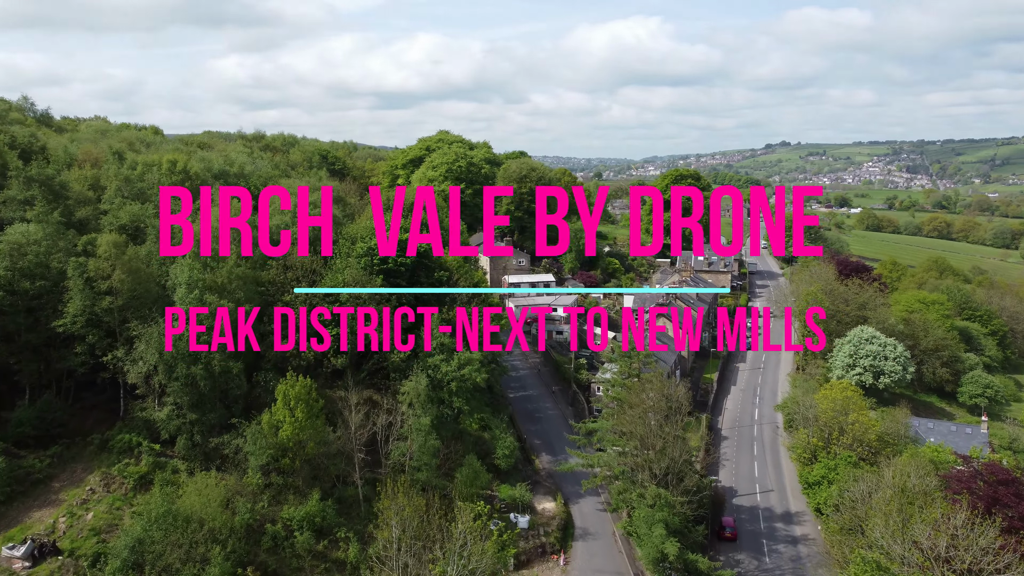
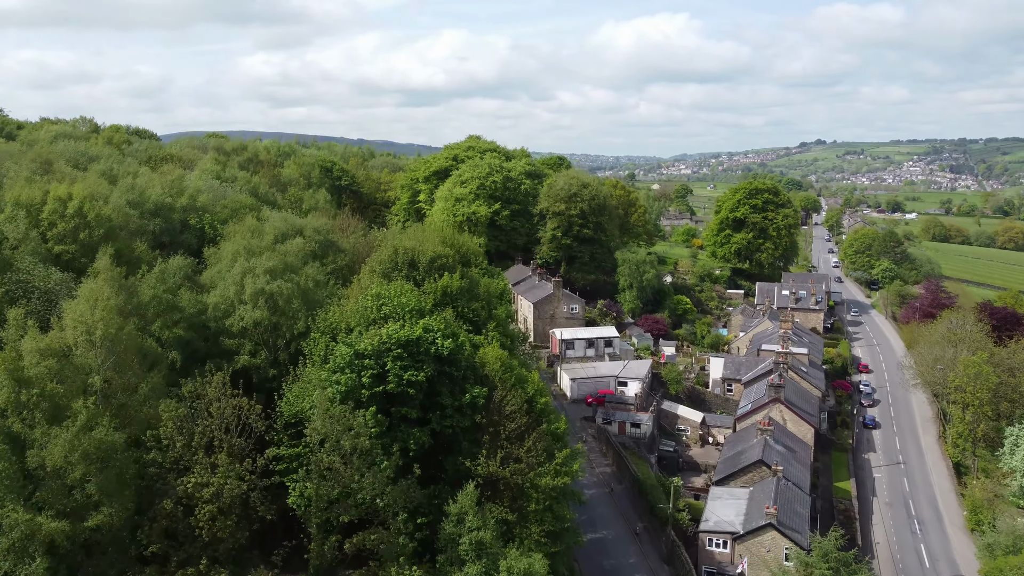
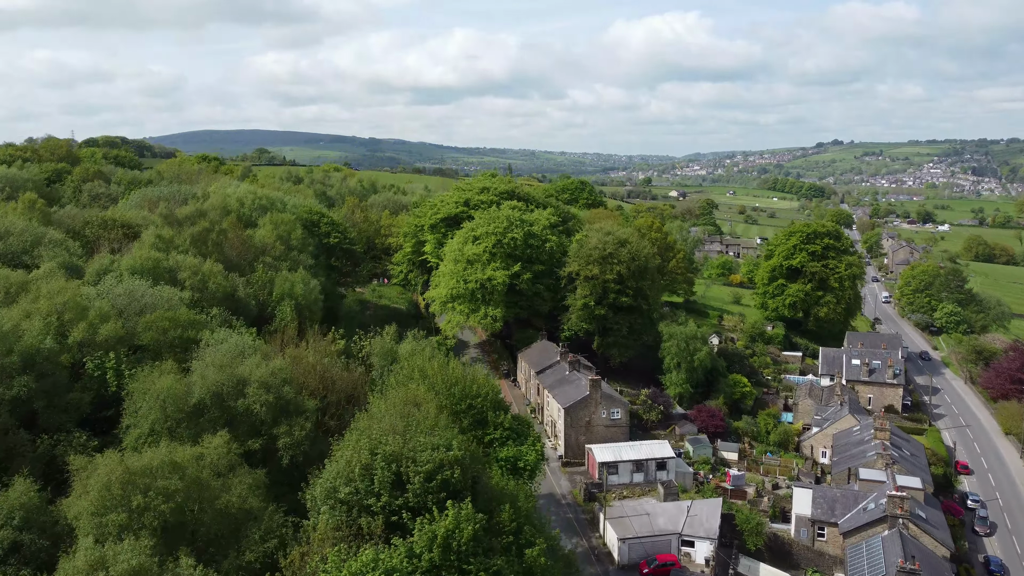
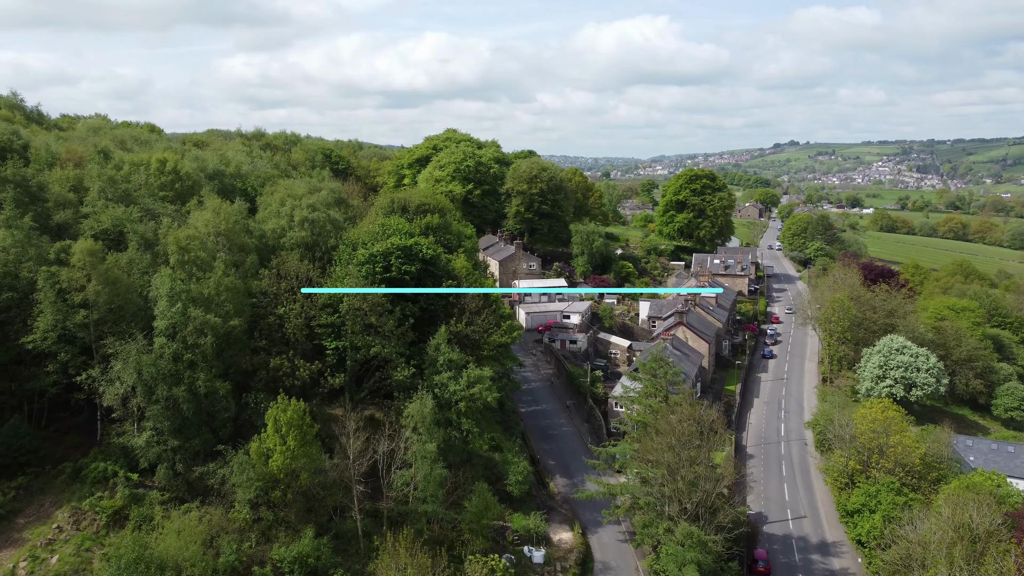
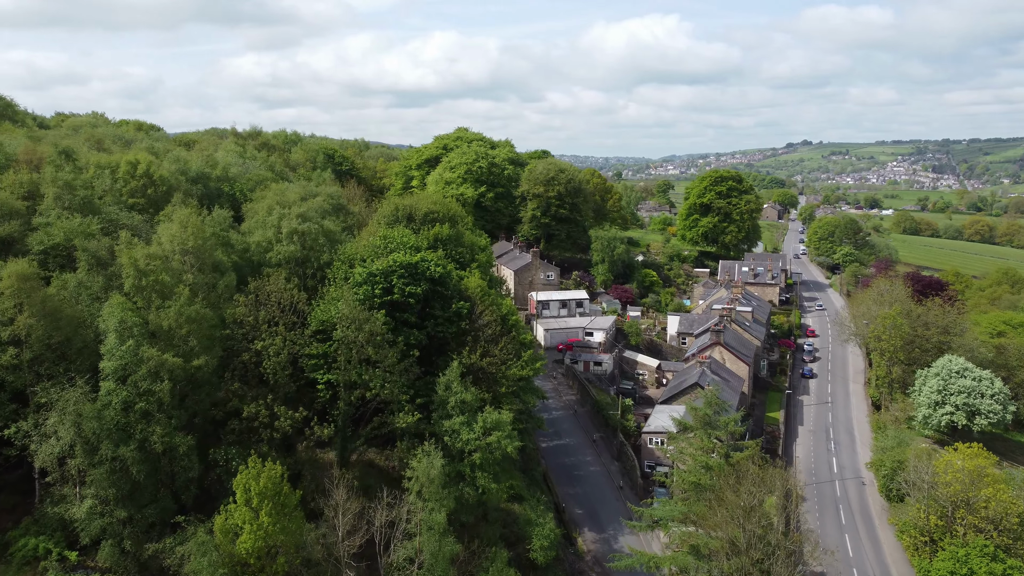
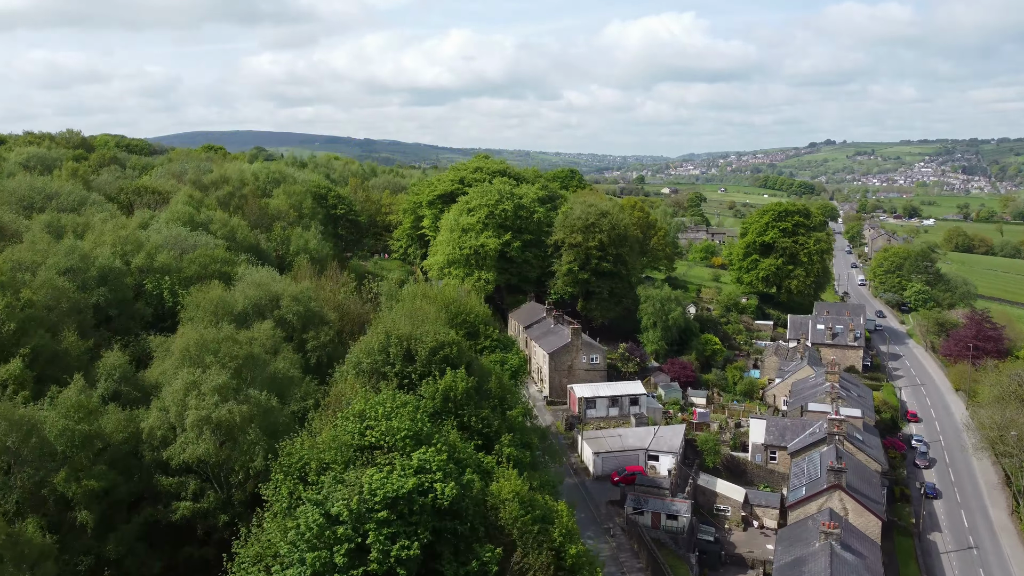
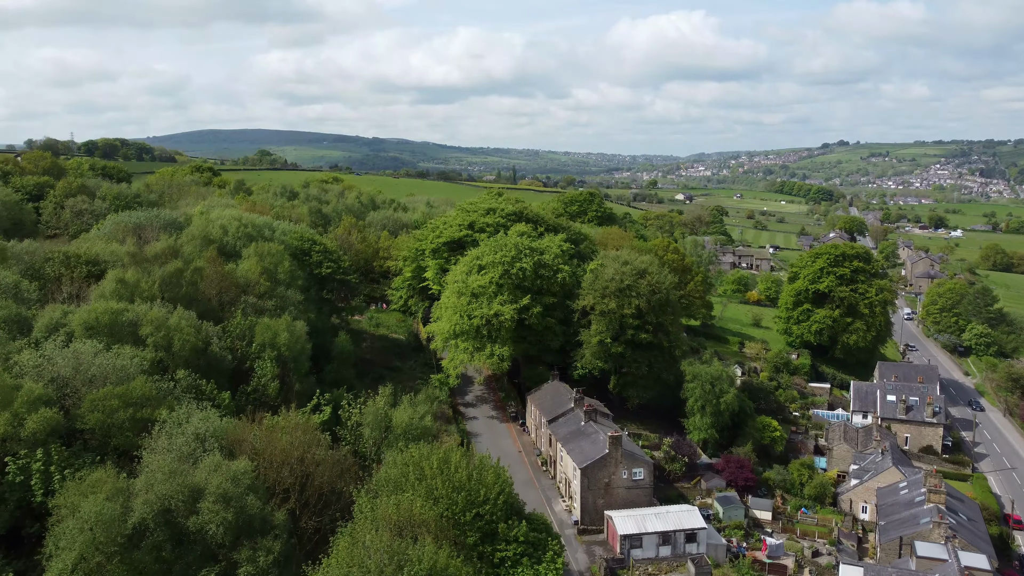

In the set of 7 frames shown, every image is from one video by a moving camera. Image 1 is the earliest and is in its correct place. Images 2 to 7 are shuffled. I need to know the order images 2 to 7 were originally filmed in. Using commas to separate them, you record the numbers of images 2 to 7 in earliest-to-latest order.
4, 5, 2, 6, 3, 7
